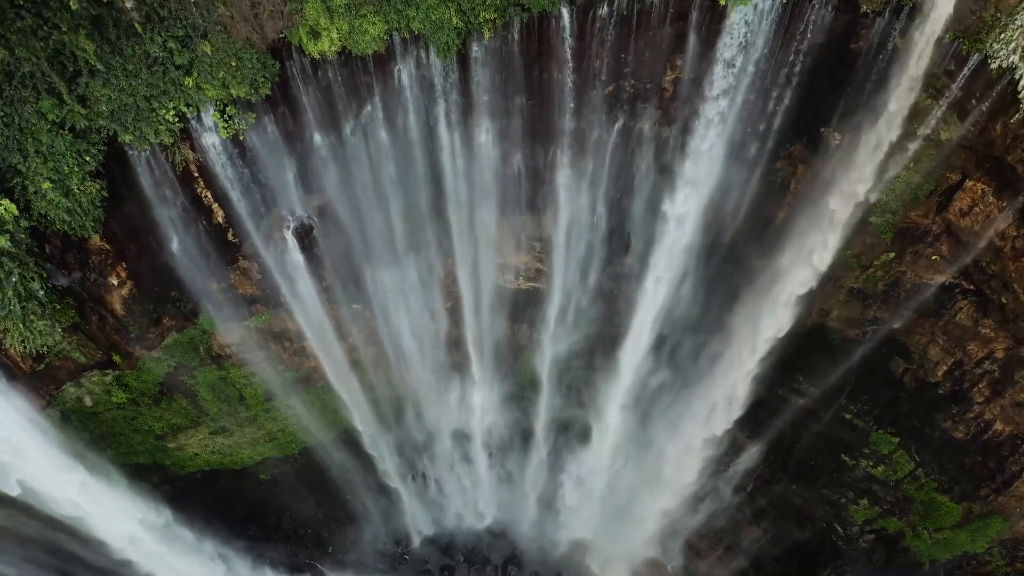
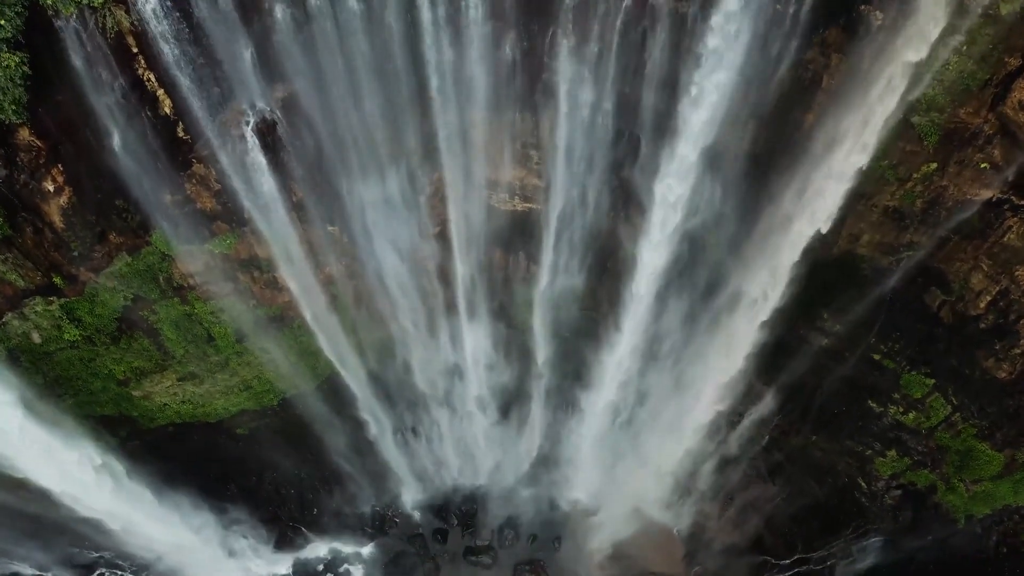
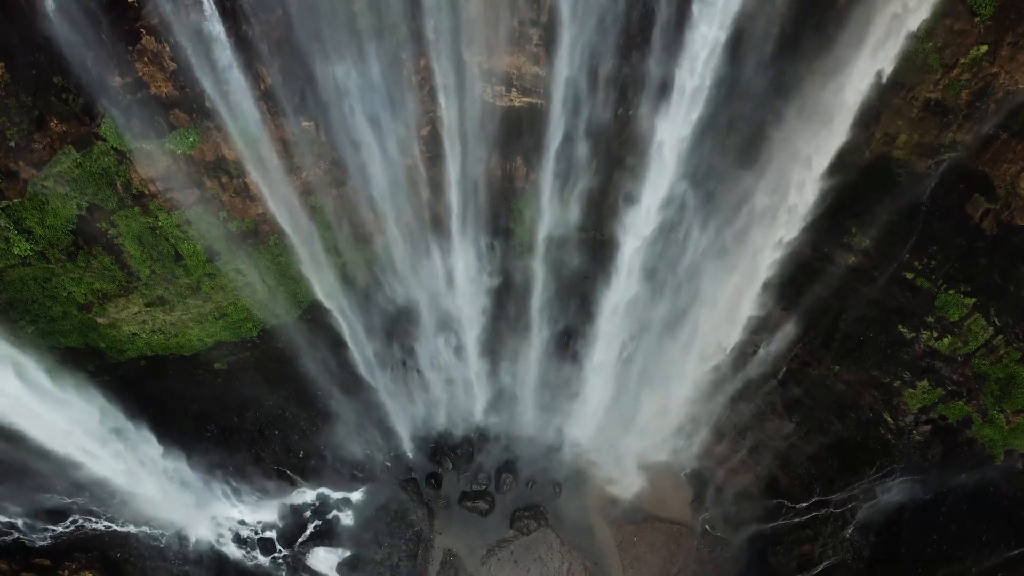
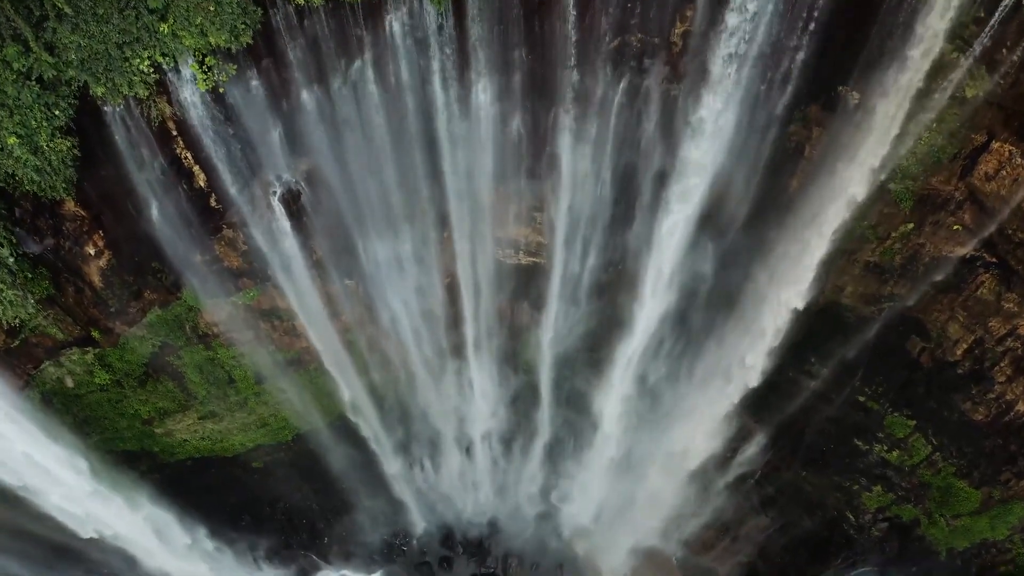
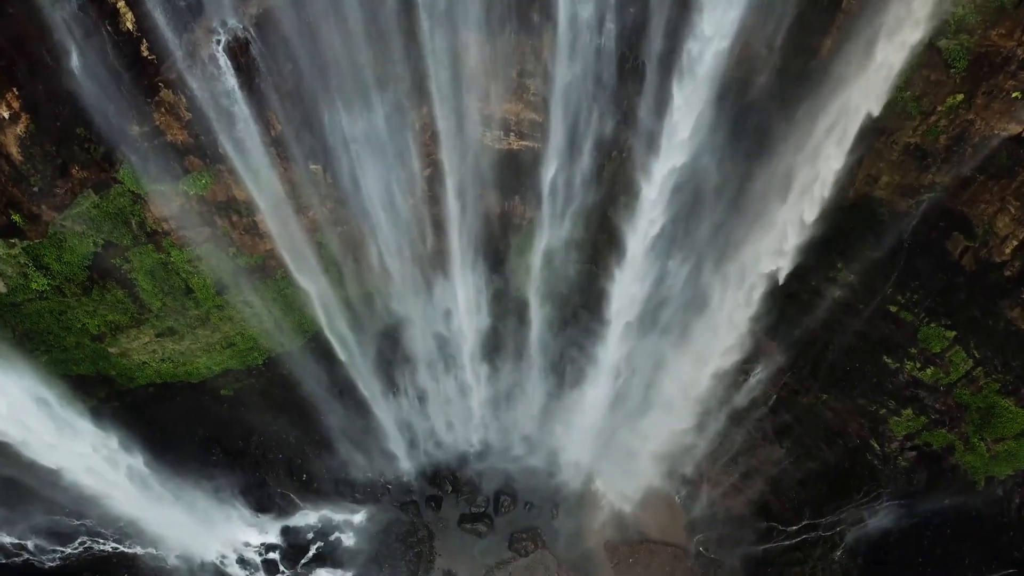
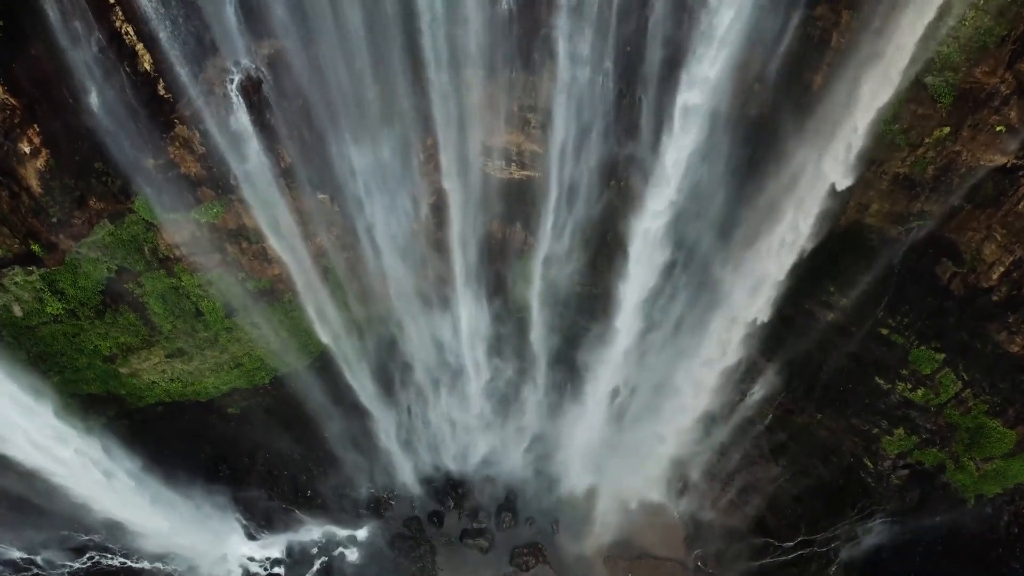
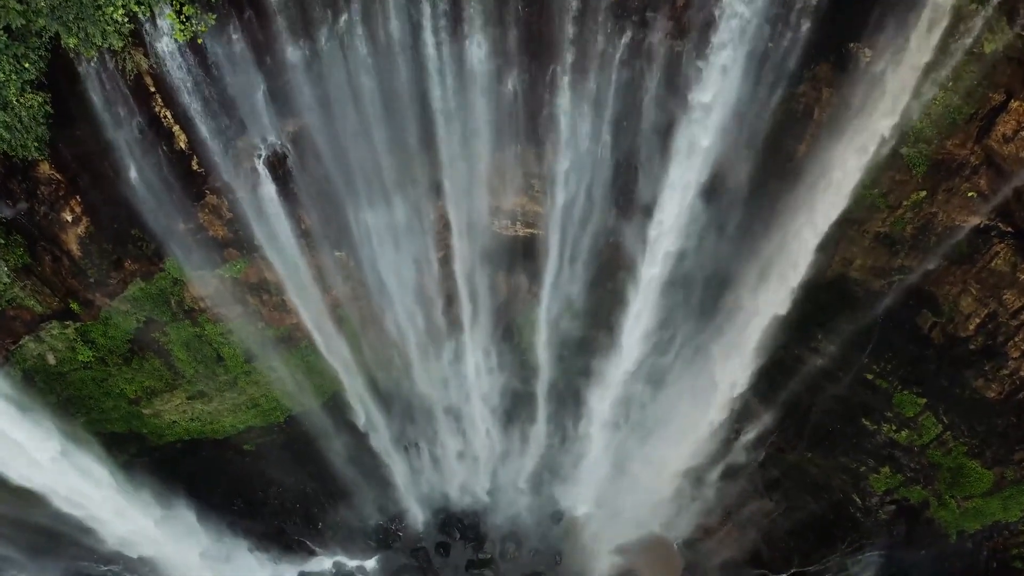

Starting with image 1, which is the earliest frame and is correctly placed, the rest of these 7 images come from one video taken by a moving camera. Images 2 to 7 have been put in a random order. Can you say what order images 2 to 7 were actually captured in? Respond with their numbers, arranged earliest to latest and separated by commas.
4, 7, 2, 6, 5, 3
